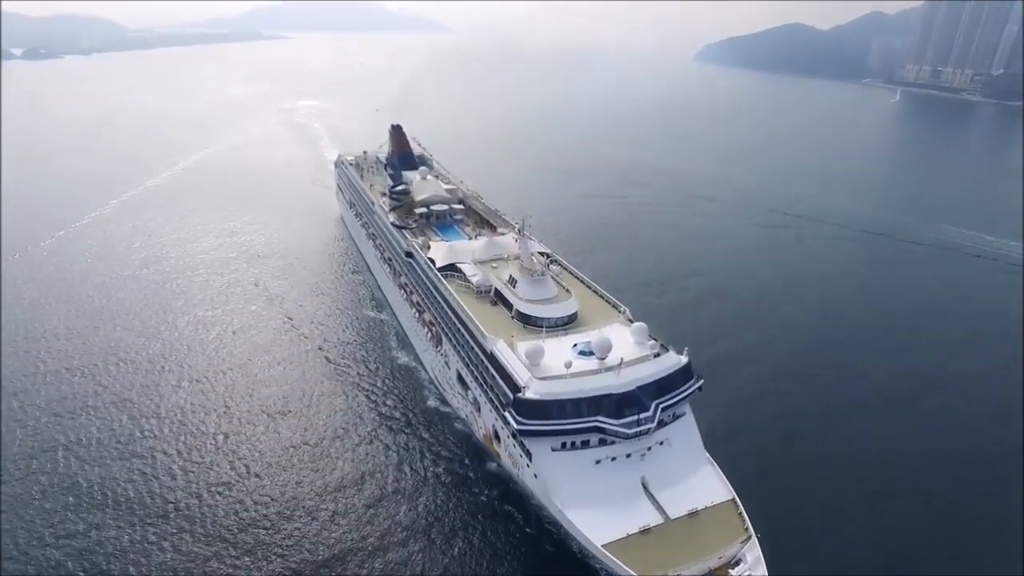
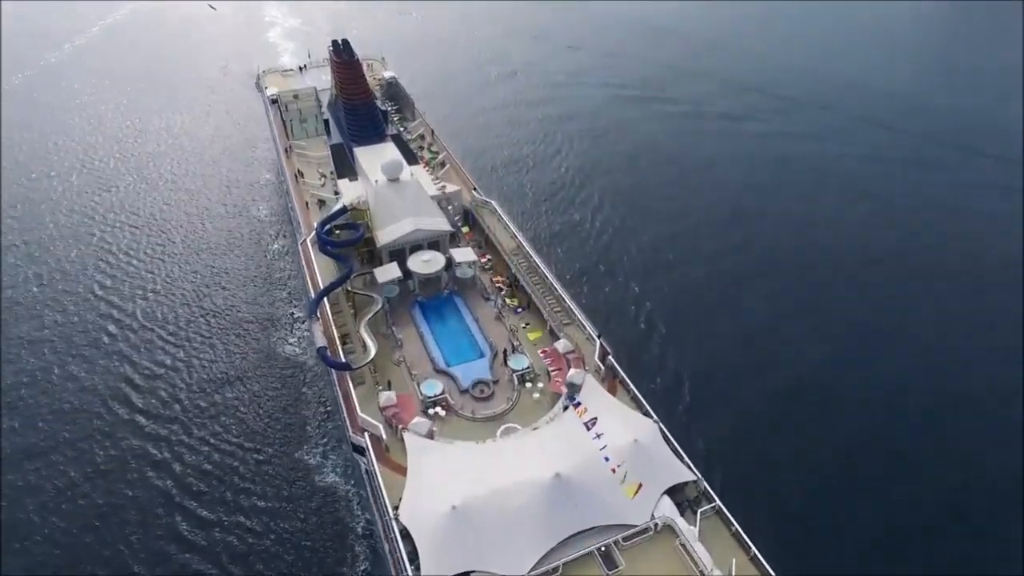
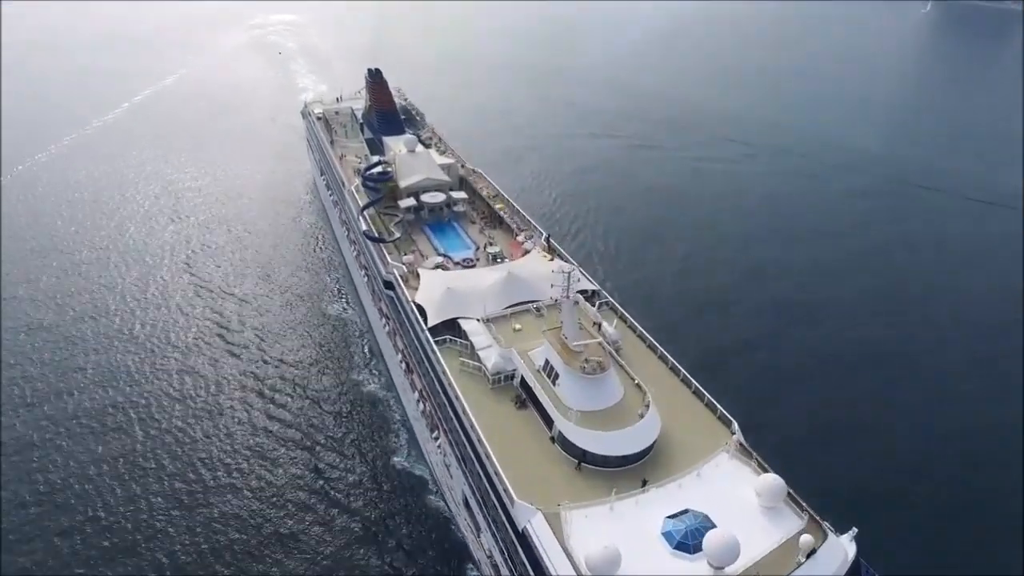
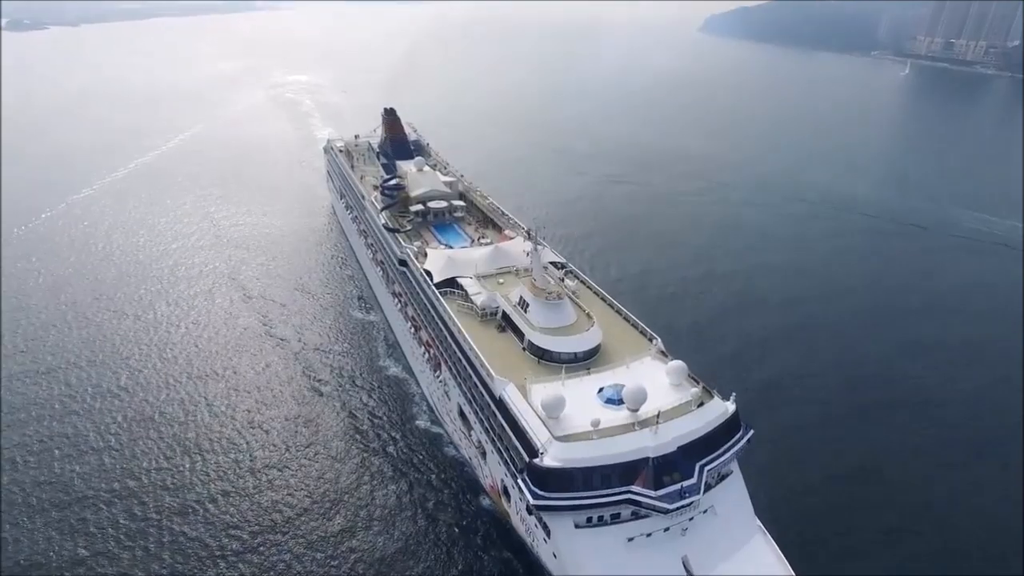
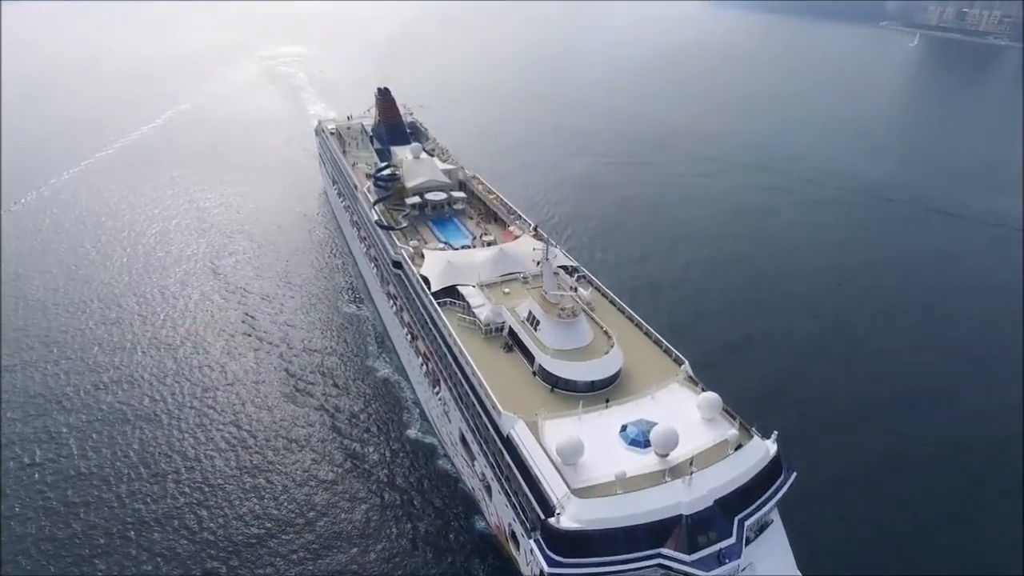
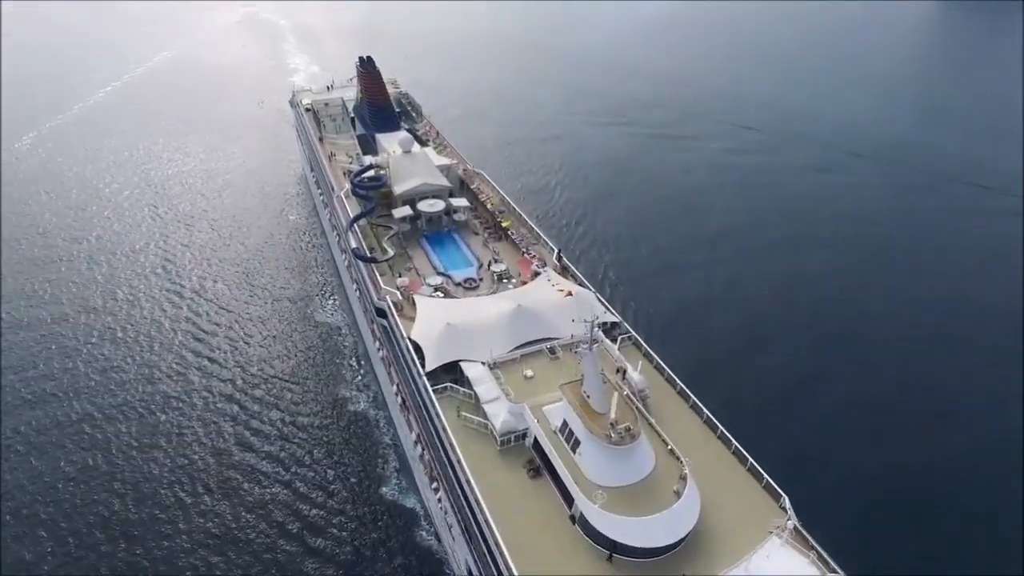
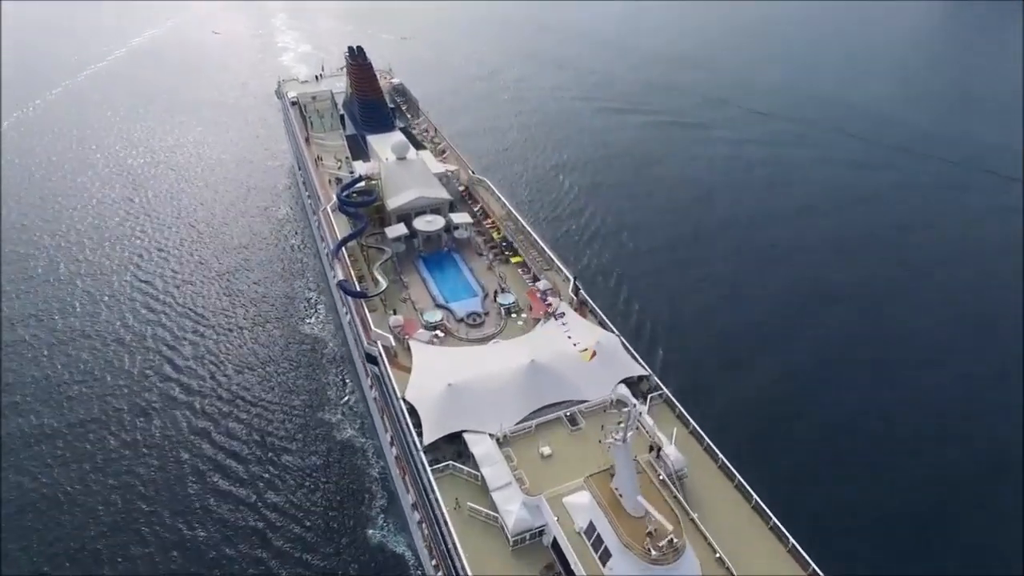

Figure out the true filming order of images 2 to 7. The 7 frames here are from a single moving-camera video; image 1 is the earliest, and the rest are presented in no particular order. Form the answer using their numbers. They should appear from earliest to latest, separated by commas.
4, 5, 3, 6, 7, 2
